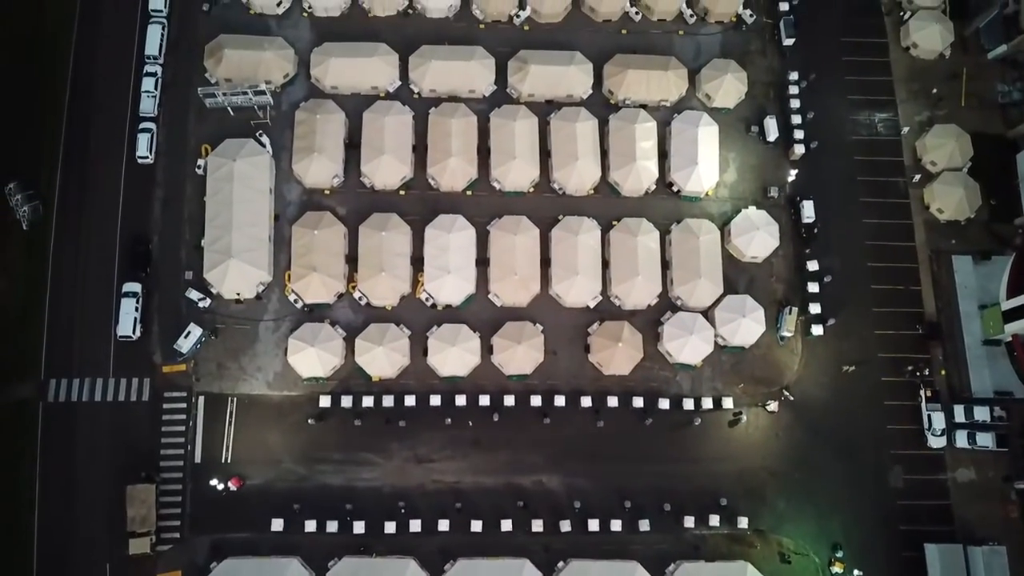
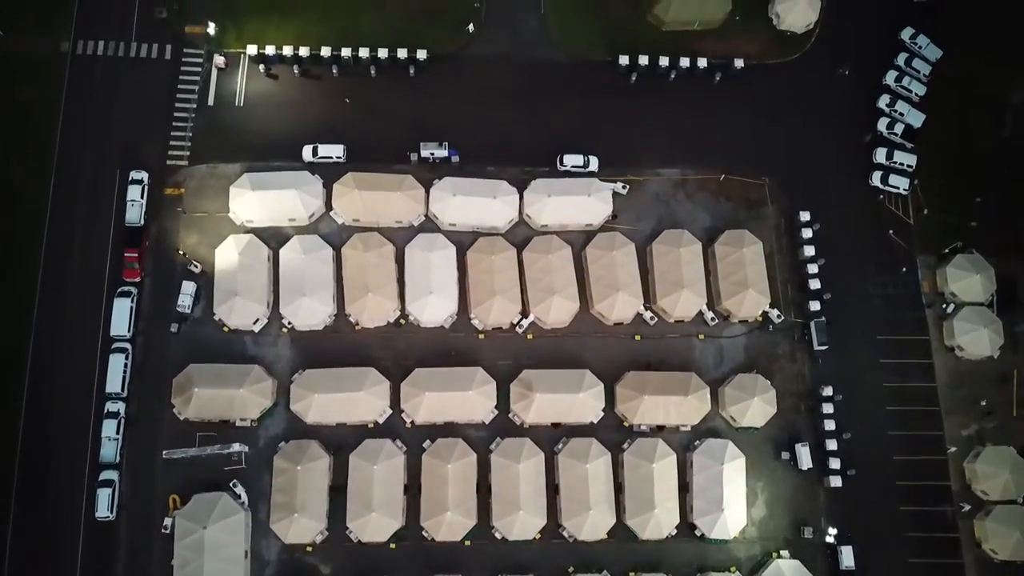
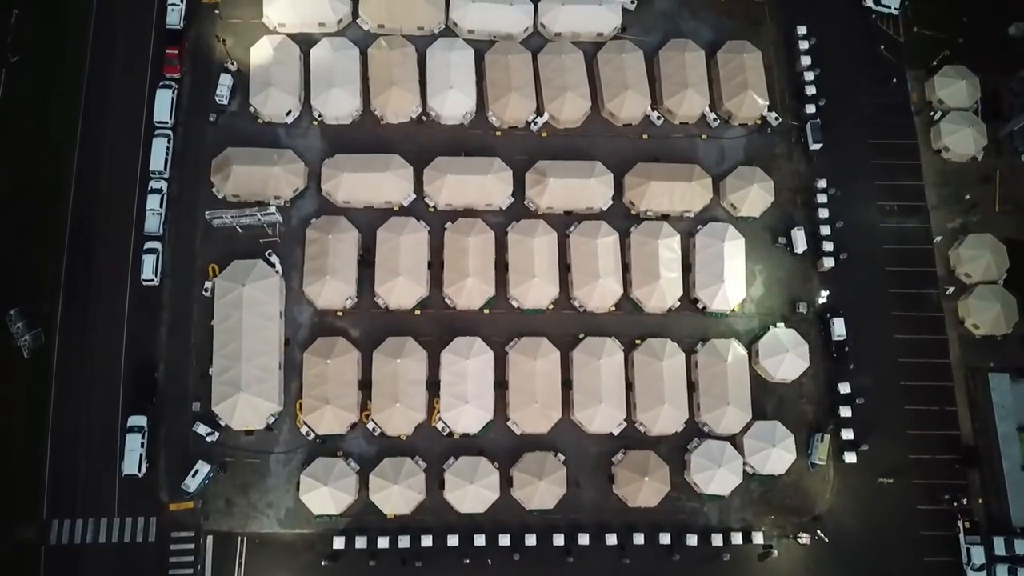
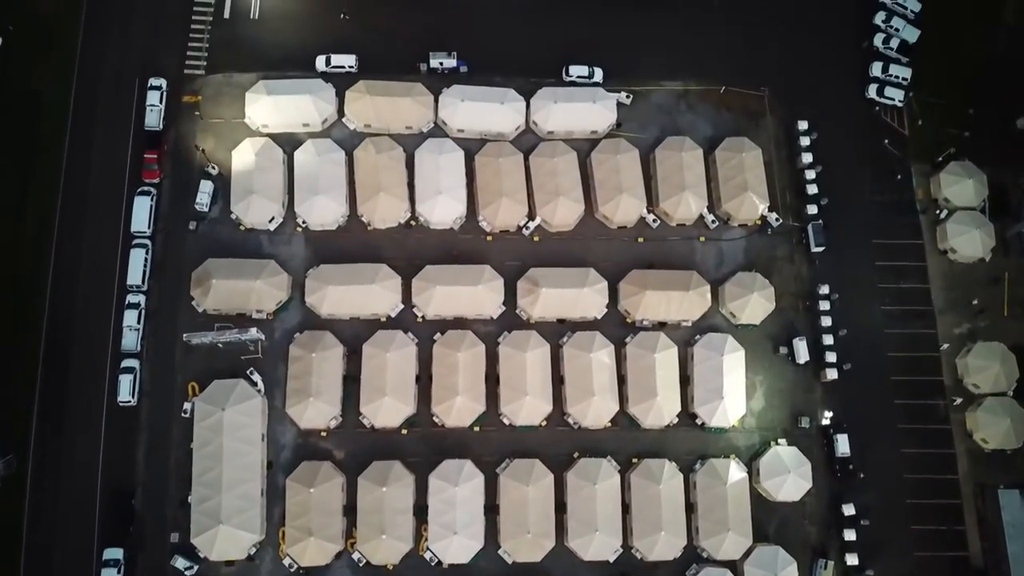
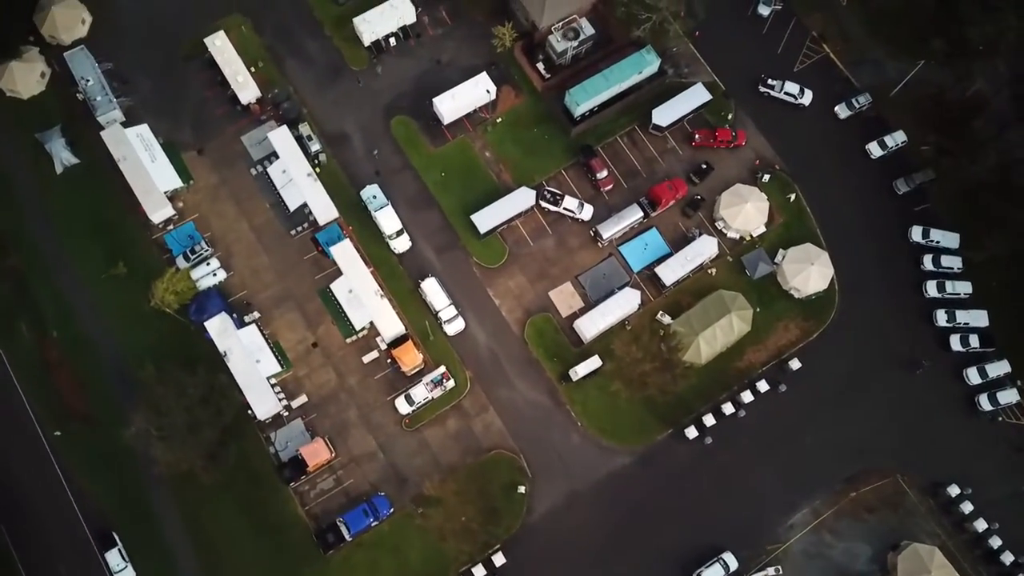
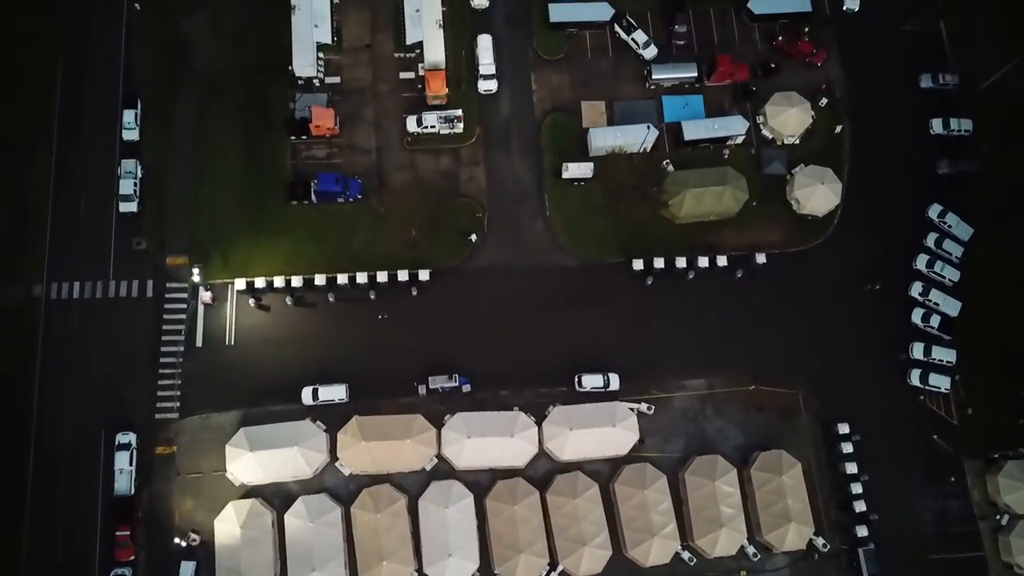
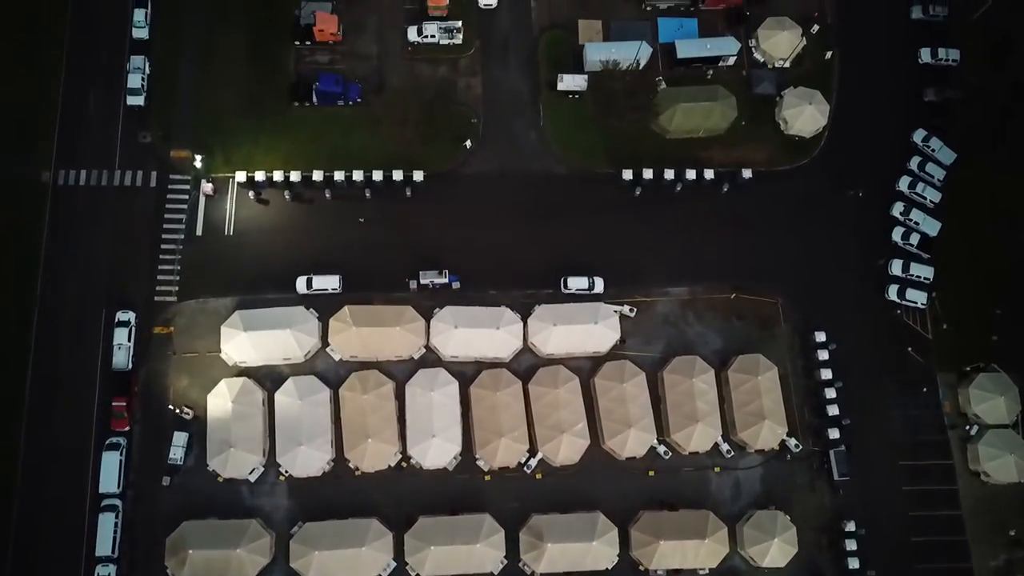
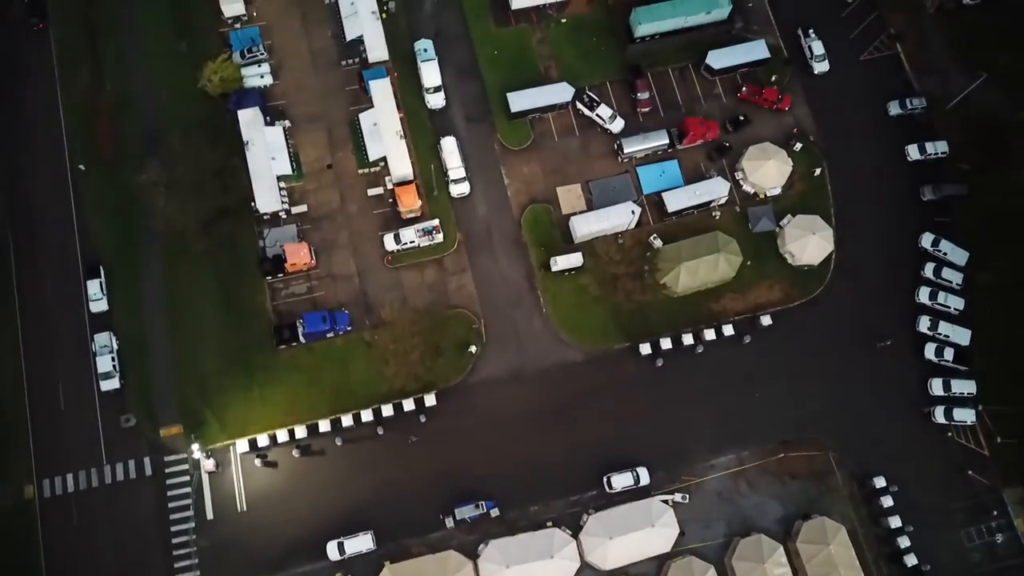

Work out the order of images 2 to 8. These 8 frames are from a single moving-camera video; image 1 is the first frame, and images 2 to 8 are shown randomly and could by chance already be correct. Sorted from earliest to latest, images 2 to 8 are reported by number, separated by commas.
3, 4, 2, 7, 6, 8, 5
